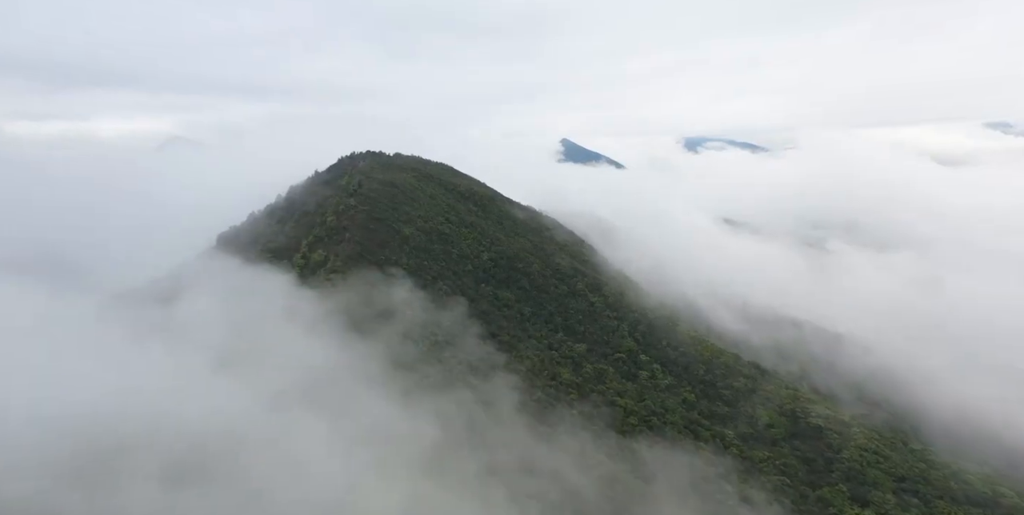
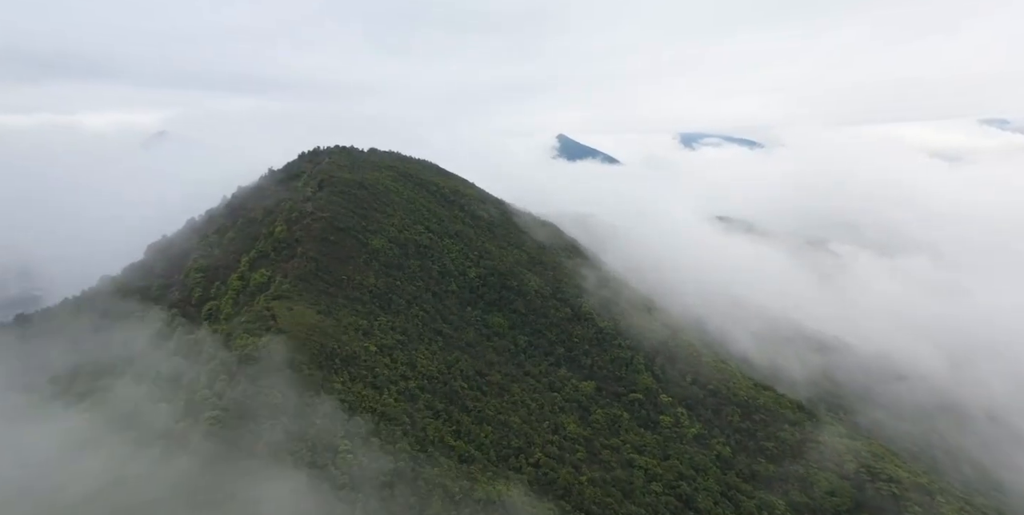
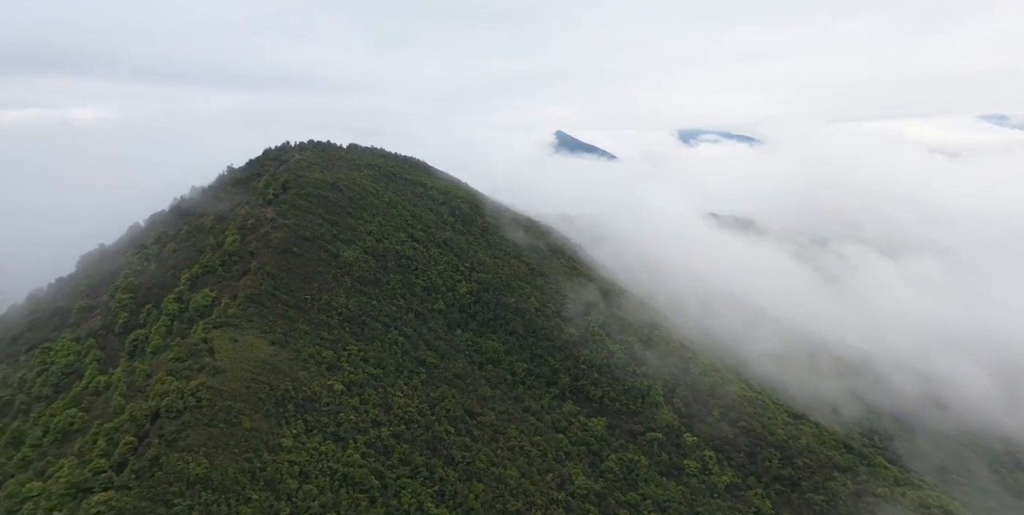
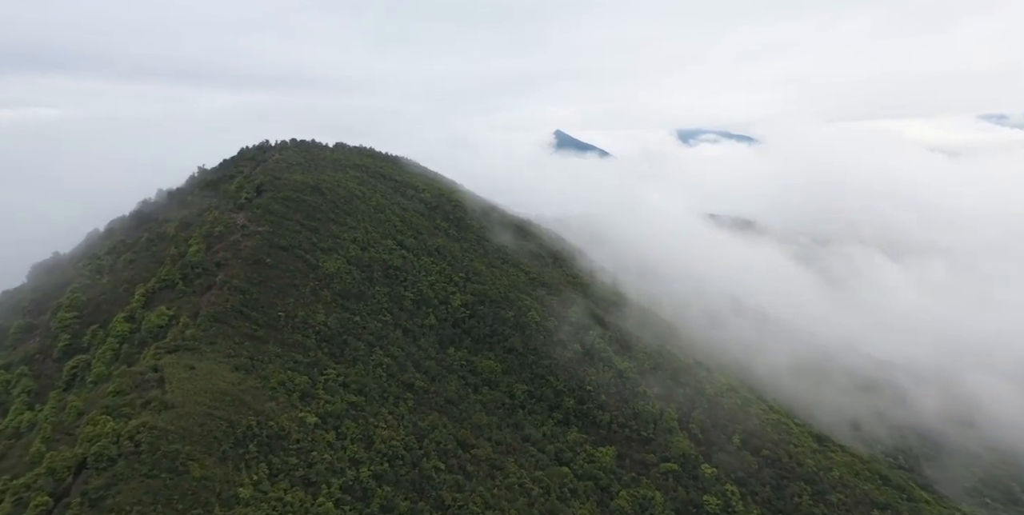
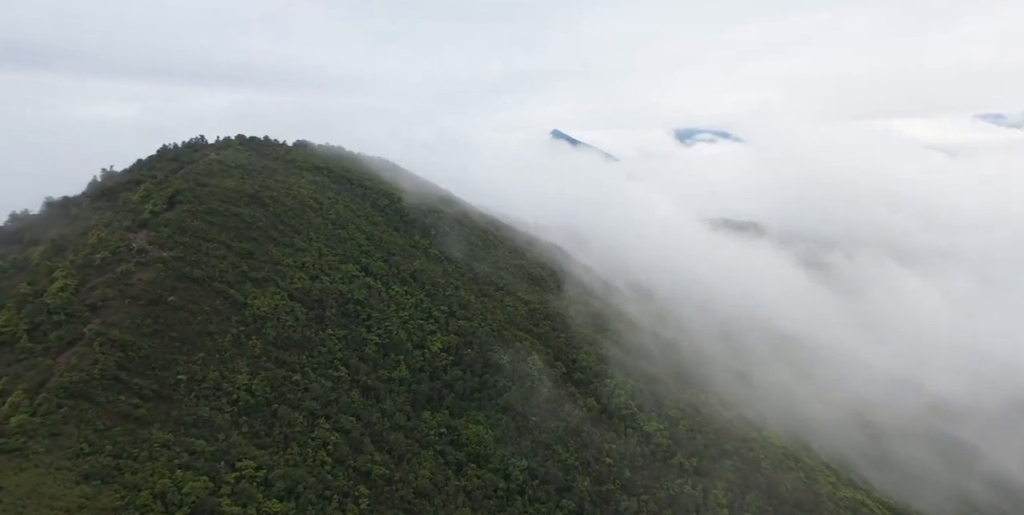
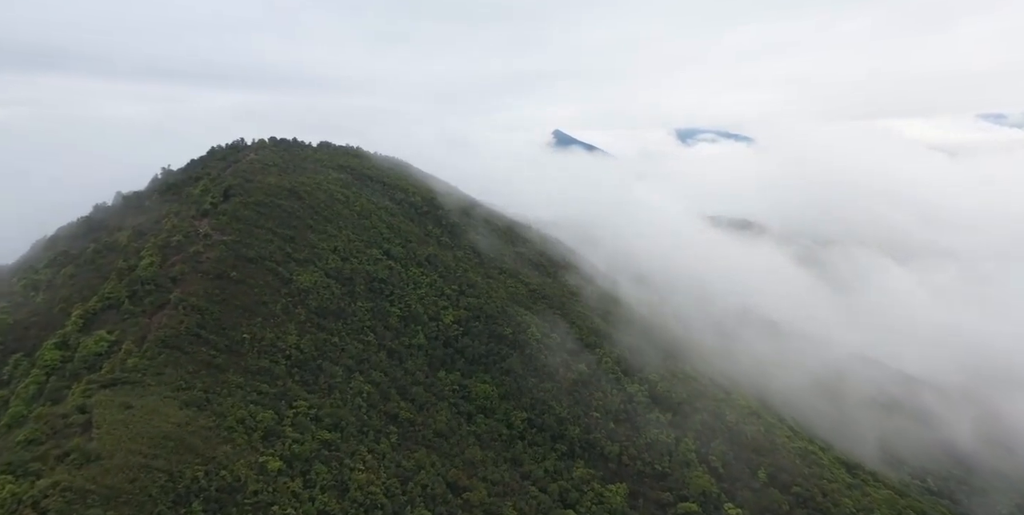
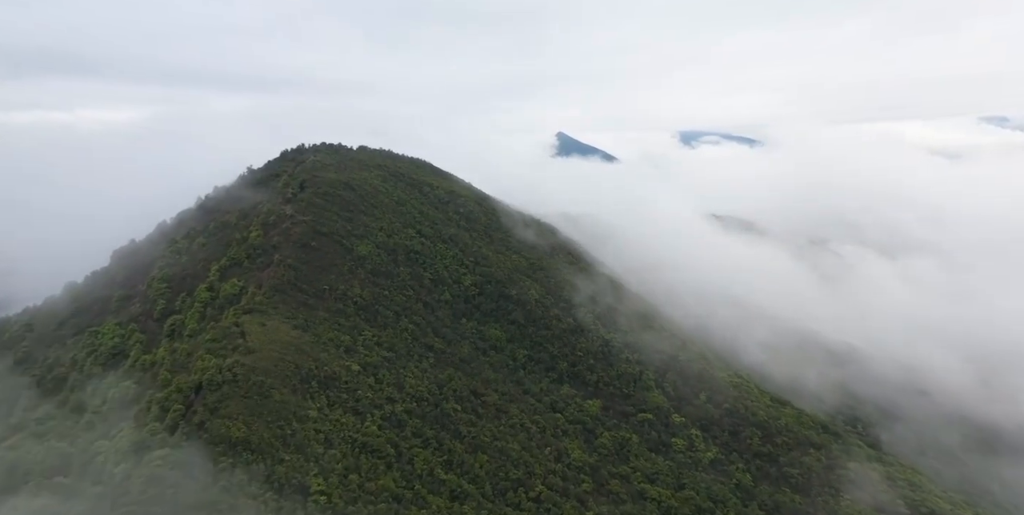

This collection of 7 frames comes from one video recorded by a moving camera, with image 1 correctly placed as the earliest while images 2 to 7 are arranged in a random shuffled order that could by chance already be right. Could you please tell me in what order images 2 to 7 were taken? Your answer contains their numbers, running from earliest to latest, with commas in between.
2, 7, 3, 4, 6, 5
